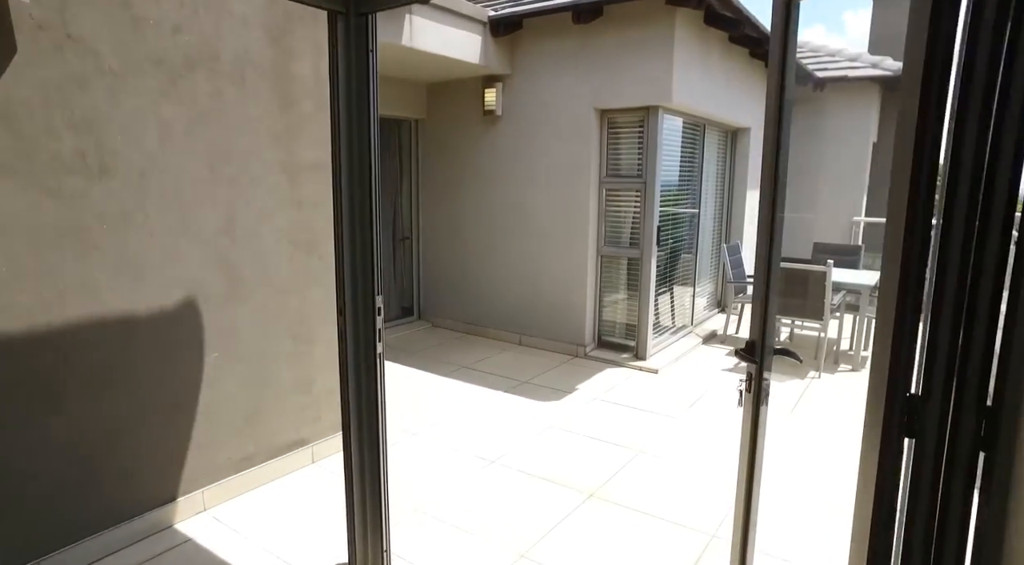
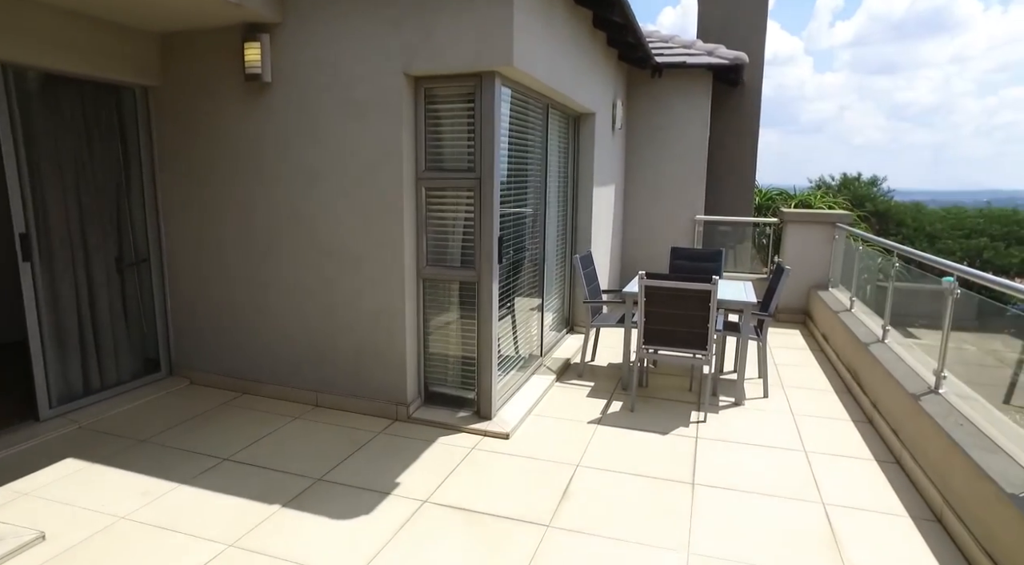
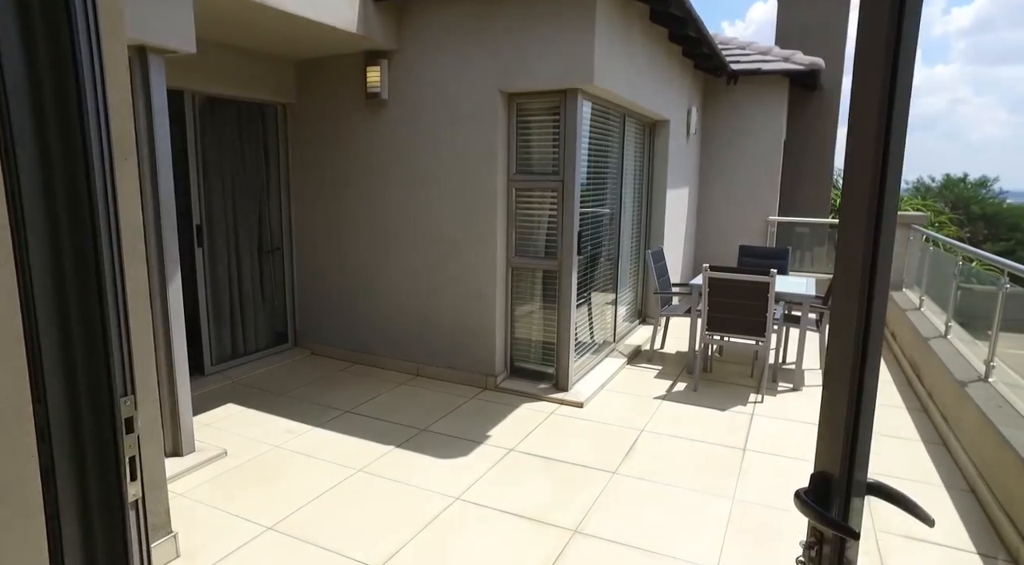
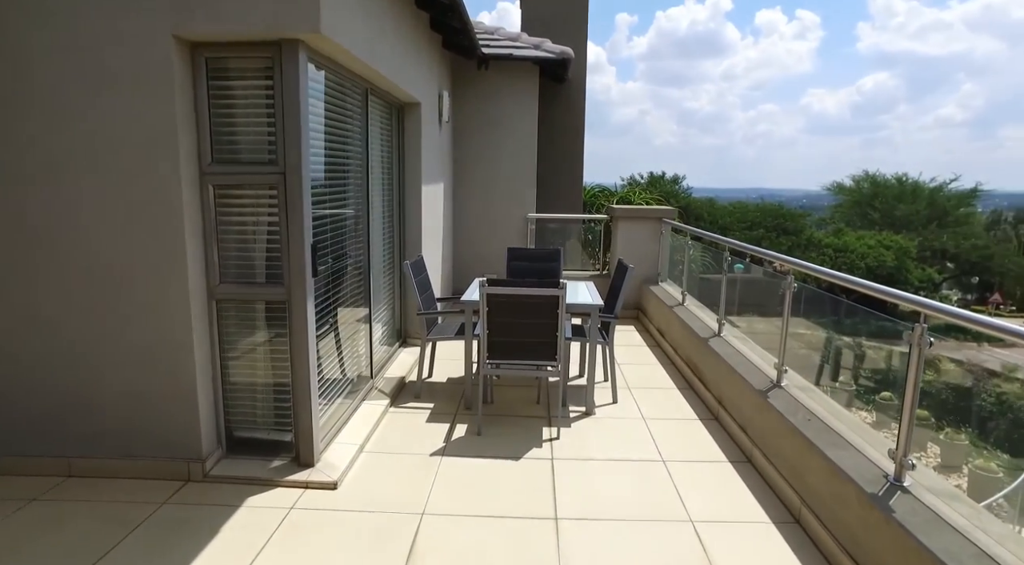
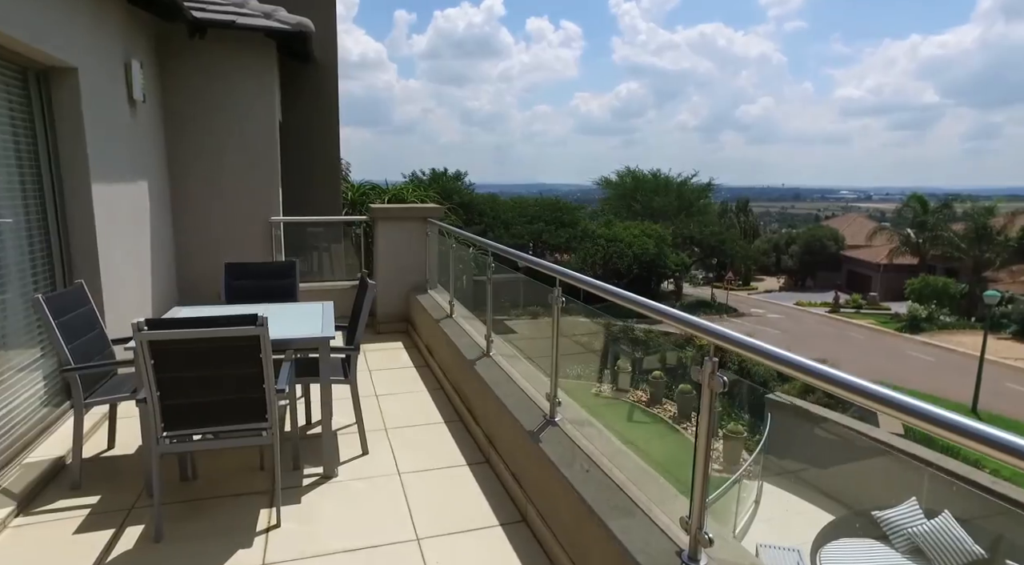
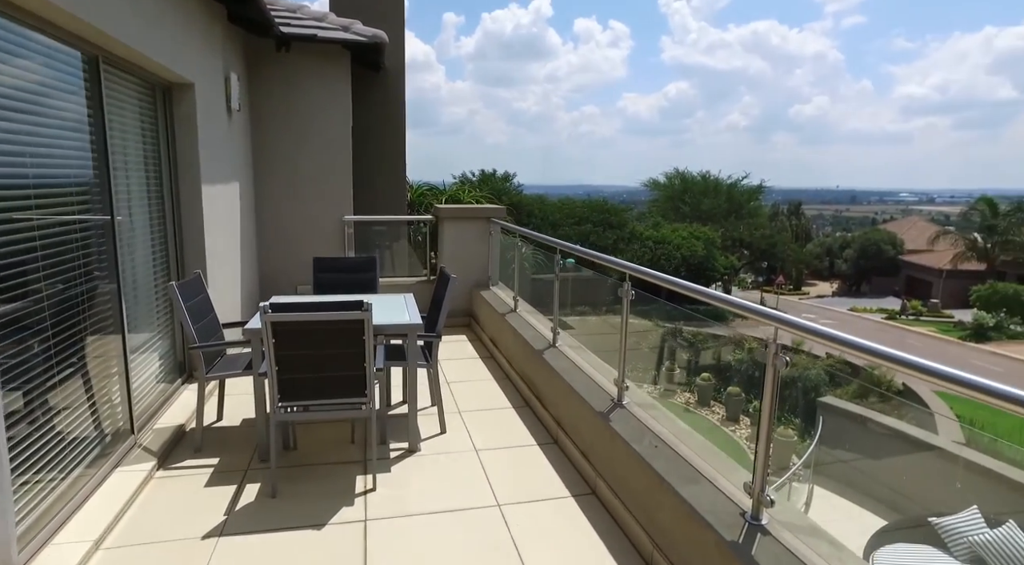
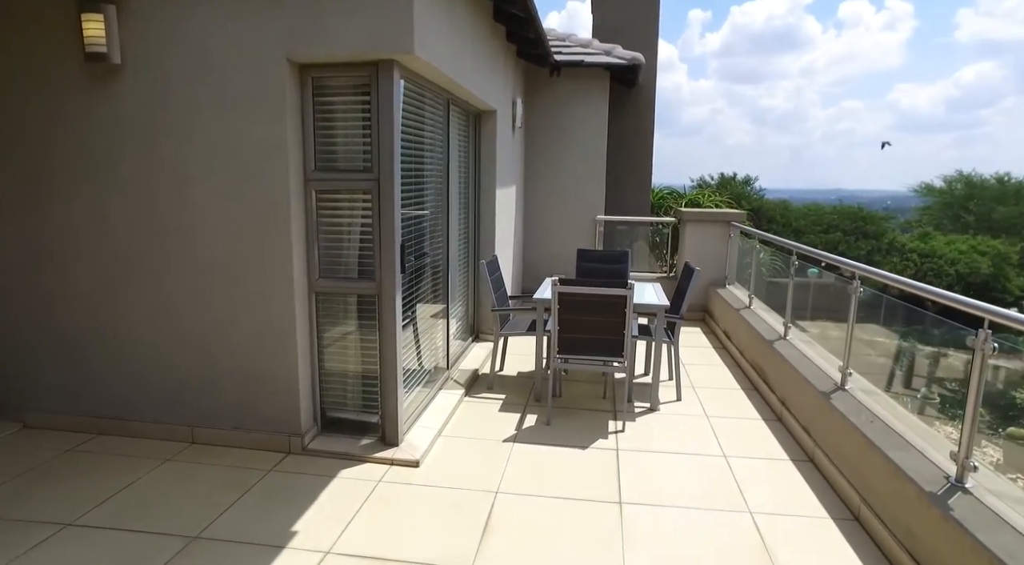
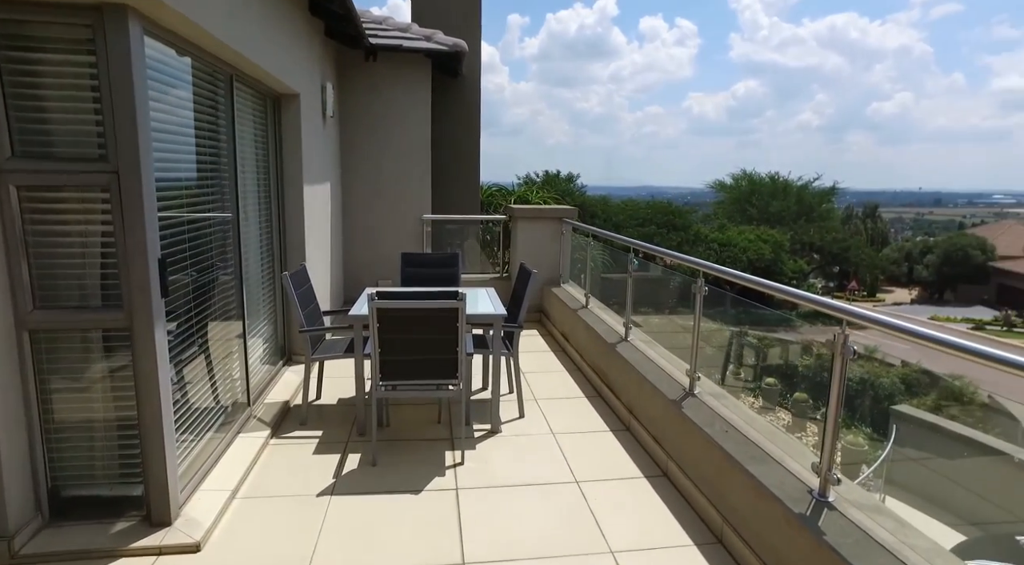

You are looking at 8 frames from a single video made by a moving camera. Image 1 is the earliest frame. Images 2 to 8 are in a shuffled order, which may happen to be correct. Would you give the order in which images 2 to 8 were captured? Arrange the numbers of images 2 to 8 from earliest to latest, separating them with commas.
3, 2, 7, 4, 8, 6, 5
